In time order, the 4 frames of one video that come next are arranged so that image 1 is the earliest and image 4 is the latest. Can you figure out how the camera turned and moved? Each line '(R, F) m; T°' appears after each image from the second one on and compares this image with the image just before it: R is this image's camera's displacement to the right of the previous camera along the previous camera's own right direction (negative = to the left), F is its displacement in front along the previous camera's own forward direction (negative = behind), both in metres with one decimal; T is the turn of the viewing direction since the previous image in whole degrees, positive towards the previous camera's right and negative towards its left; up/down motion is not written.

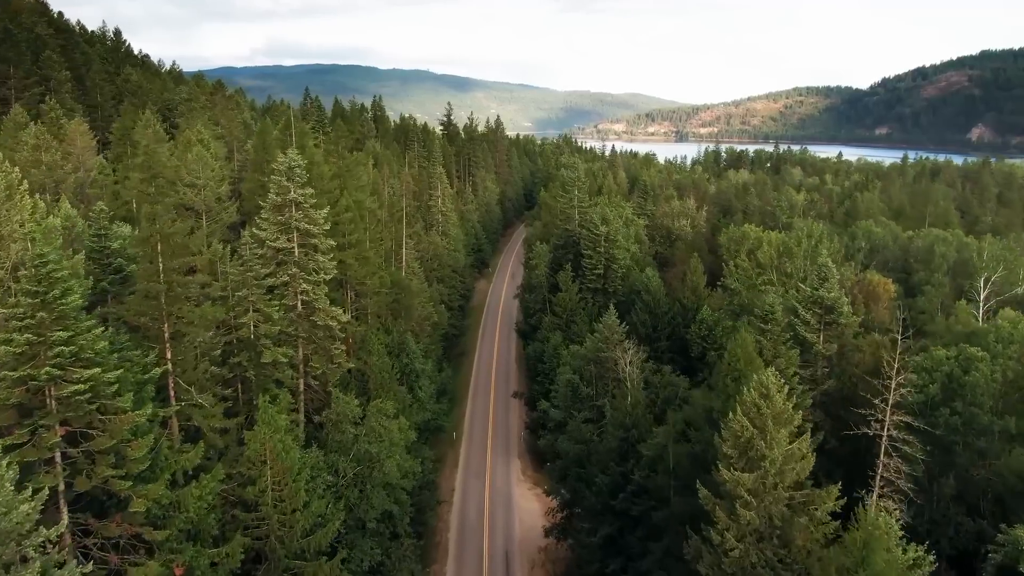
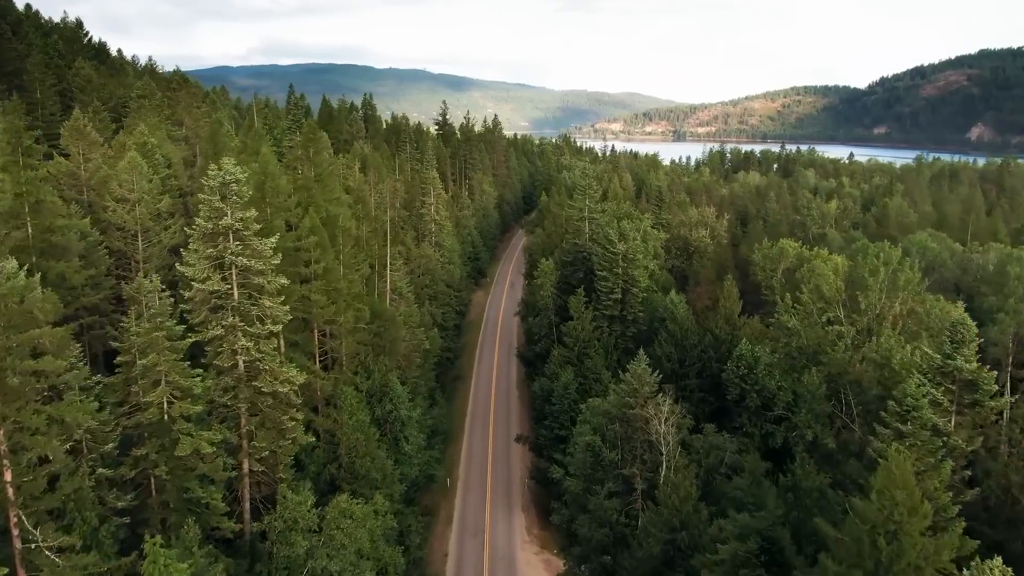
(-0.5, +8.9) m; 0°
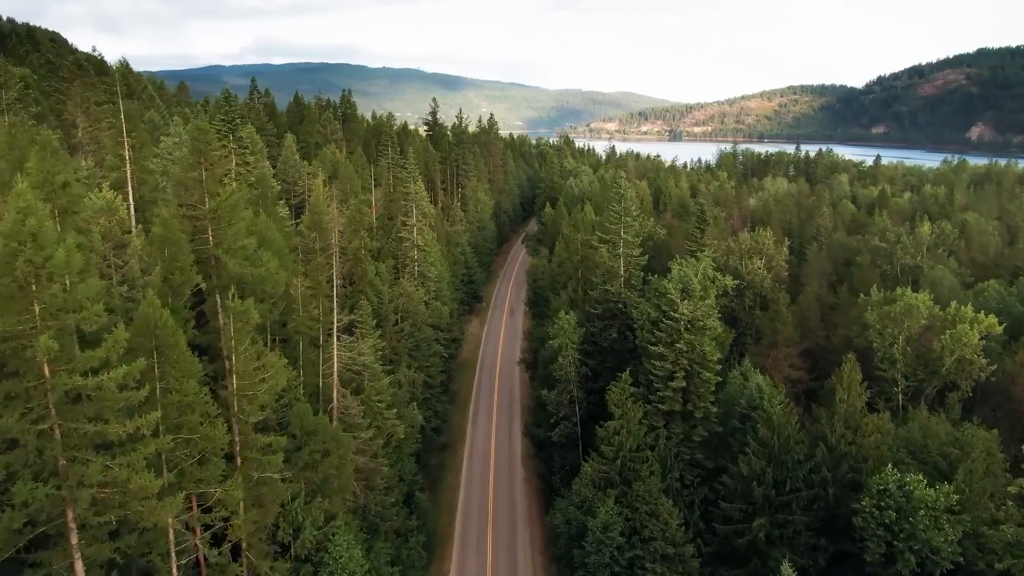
(-0.9, +17.8) m; 0°
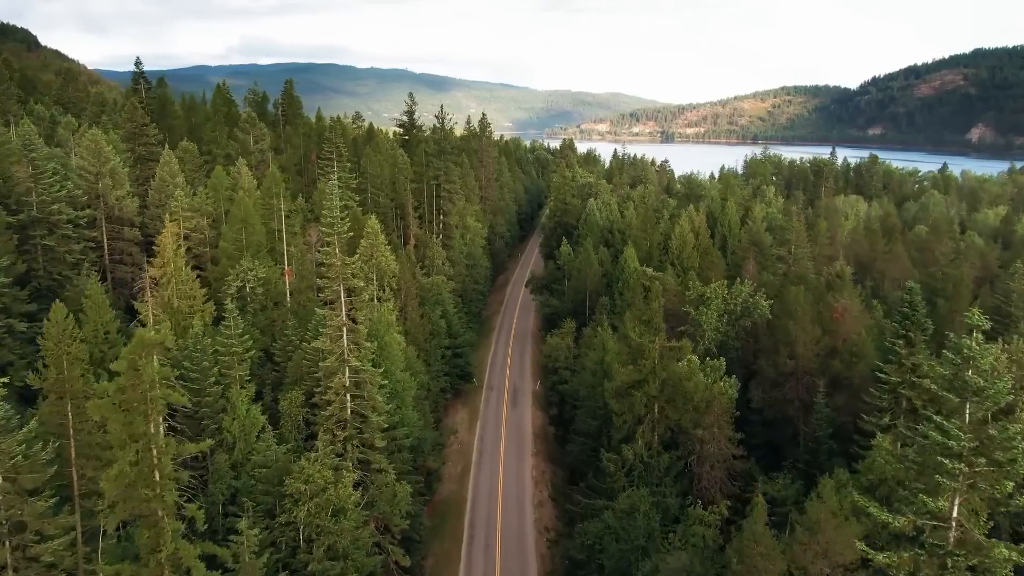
(-1.6, +33.4) m; +1°
